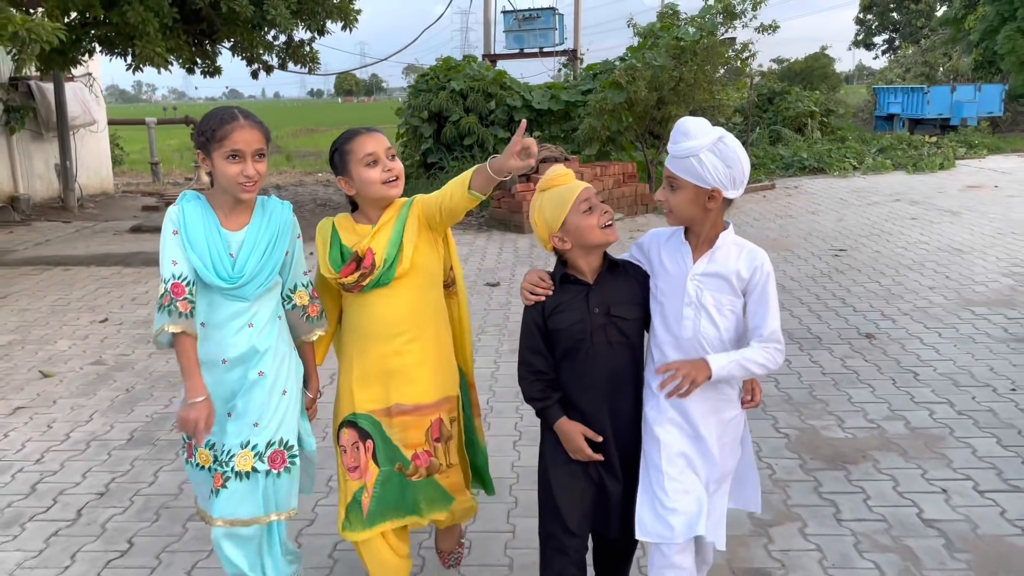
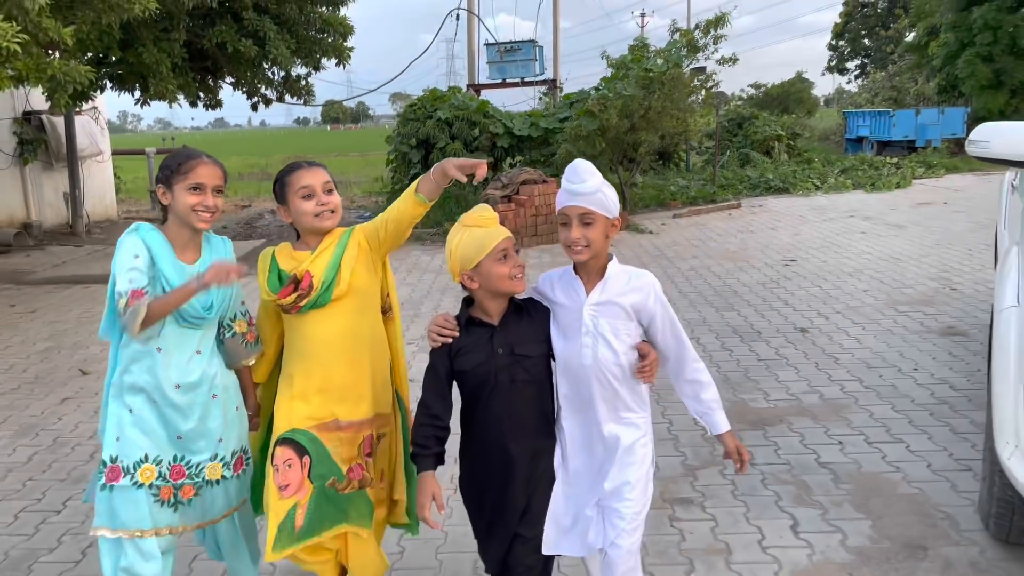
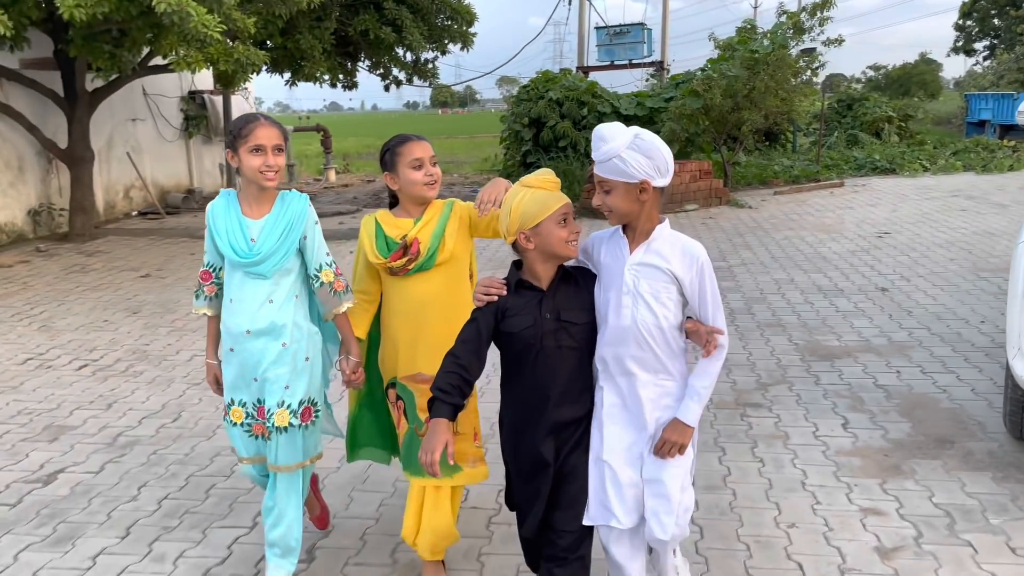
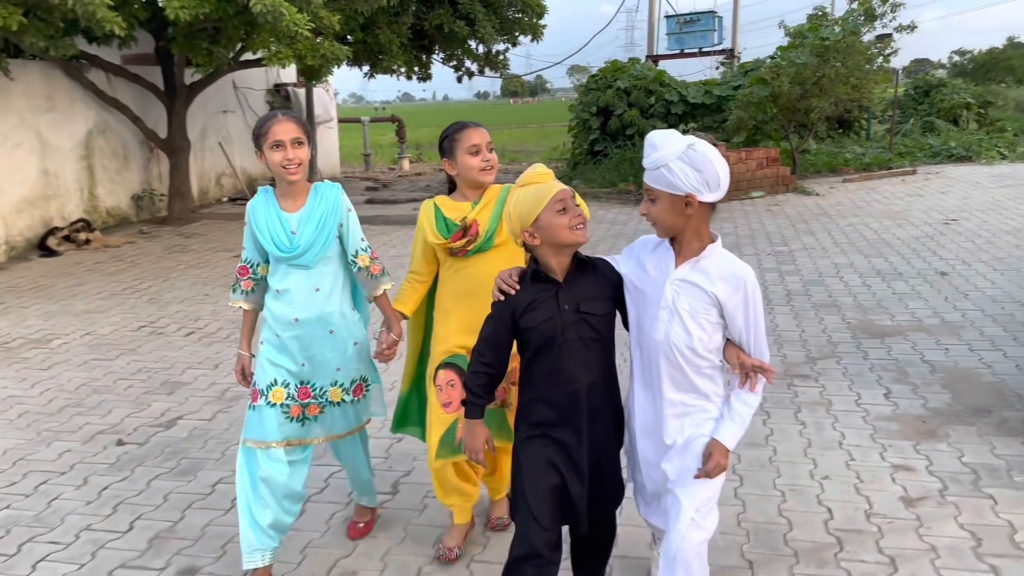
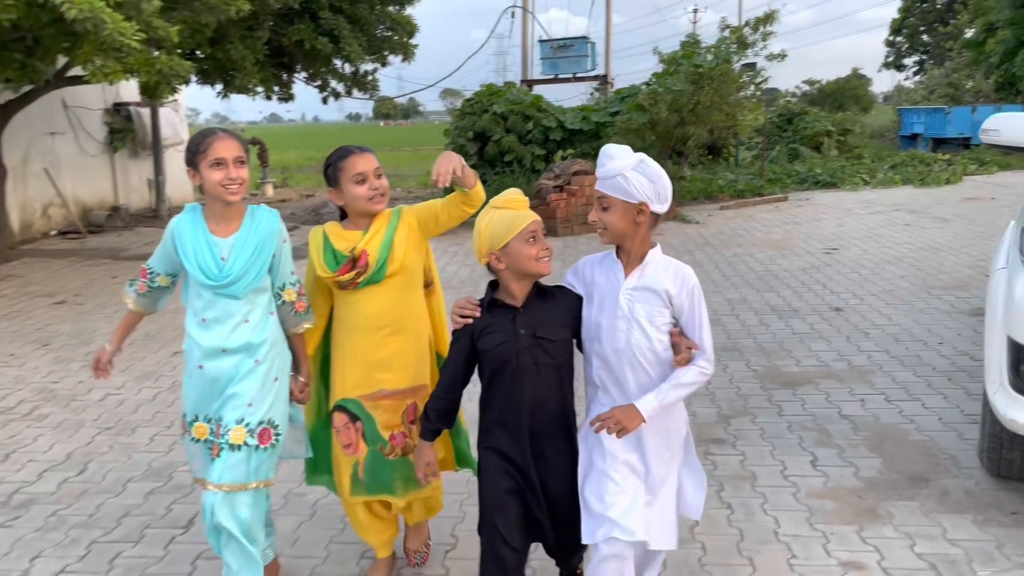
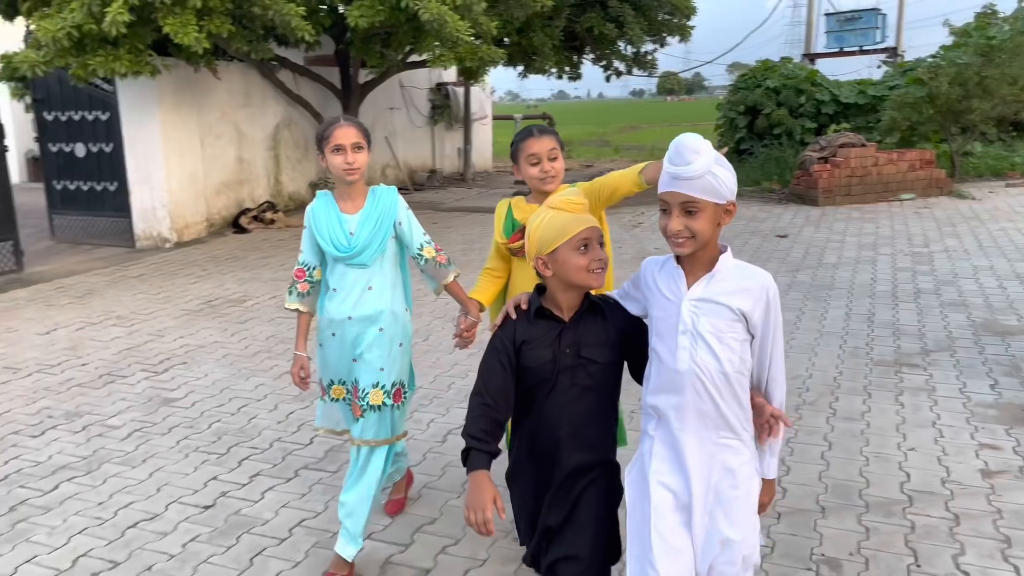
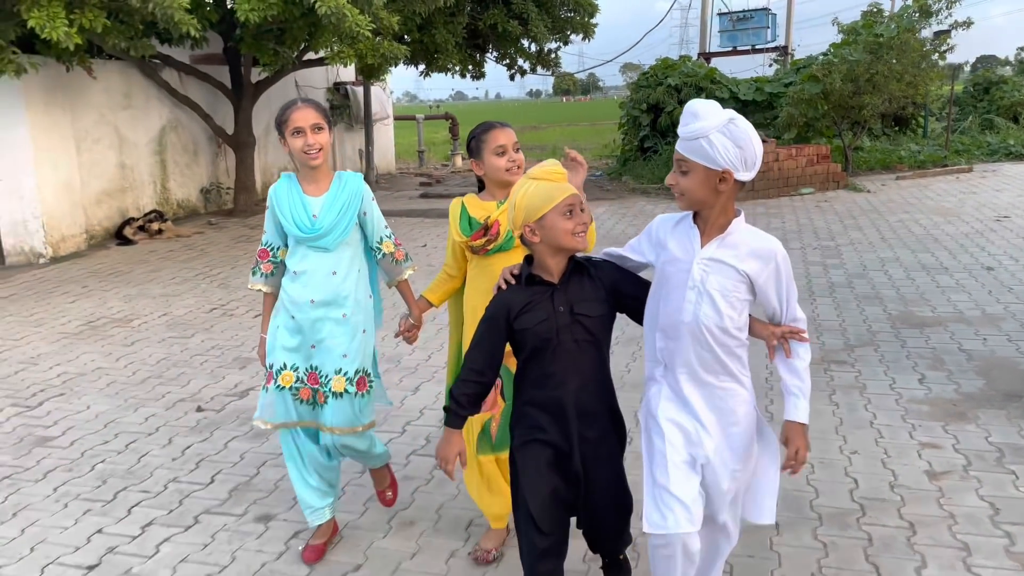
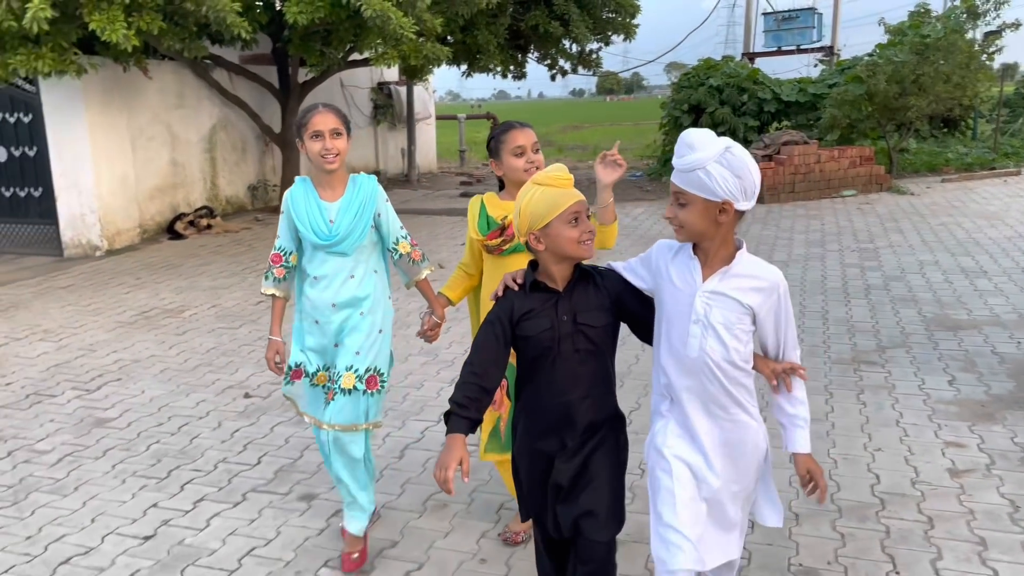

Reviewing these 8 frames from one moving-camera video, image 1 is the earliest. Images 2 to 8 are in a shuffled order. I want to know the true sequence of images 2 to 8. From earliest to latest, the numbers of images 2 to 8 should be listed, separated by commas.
2, 5, 3, 4, 7, 8, 6
